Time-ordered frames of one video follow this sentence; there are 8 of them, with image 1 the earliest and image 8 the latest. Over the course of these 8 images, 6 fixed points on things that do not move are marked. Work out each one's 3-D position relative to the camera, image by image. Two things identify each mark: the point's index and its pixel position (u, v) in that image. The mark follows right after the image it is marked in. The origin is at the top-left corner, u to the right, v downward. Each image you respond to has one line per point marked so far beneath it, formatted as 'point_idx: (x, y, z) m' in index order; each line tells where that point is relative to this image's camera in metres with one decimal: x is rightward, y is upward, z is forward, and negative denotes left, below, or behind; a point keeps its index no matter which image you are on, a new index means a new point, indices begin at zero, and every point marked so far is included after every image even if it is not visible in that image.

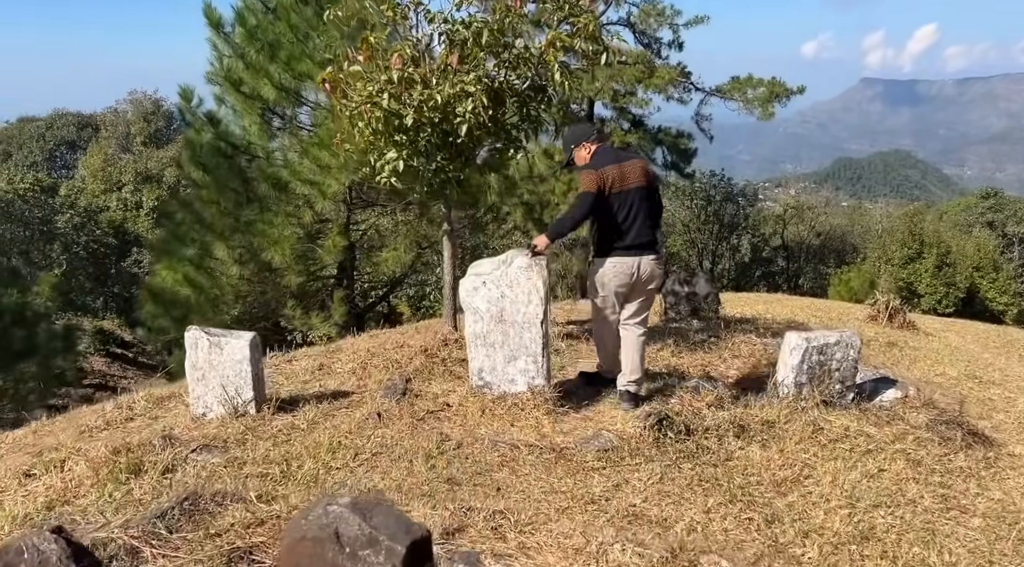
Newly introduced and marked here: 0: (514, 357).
0: (0.0, -0.4, +4.5) m
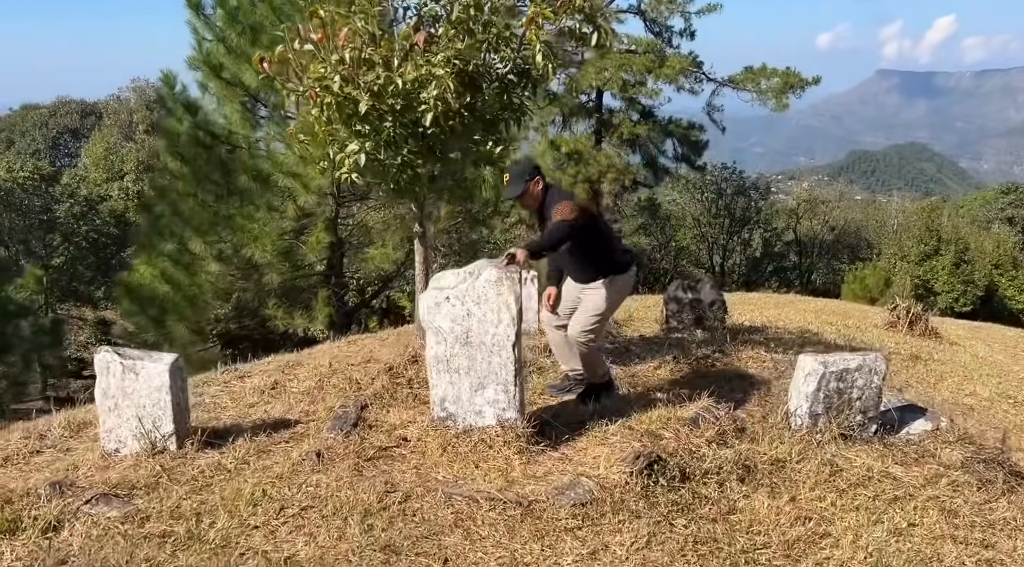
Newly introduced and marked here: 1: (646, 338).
0: (-0.2, -0.5, +3.9) m
1: (+1.3, -0.5, +7.1) m
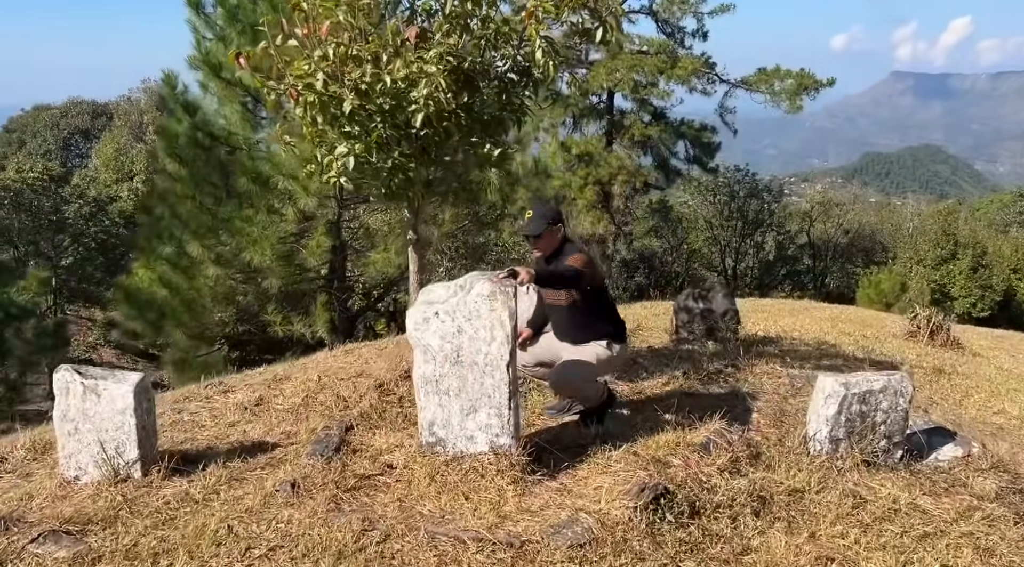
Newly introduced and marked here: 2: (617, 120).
0: (-0.2, -0.6, +3.6) m
1: (+1.3, -0.6, +6.8) m
2: (+2.4, +3.5, +16.4) m
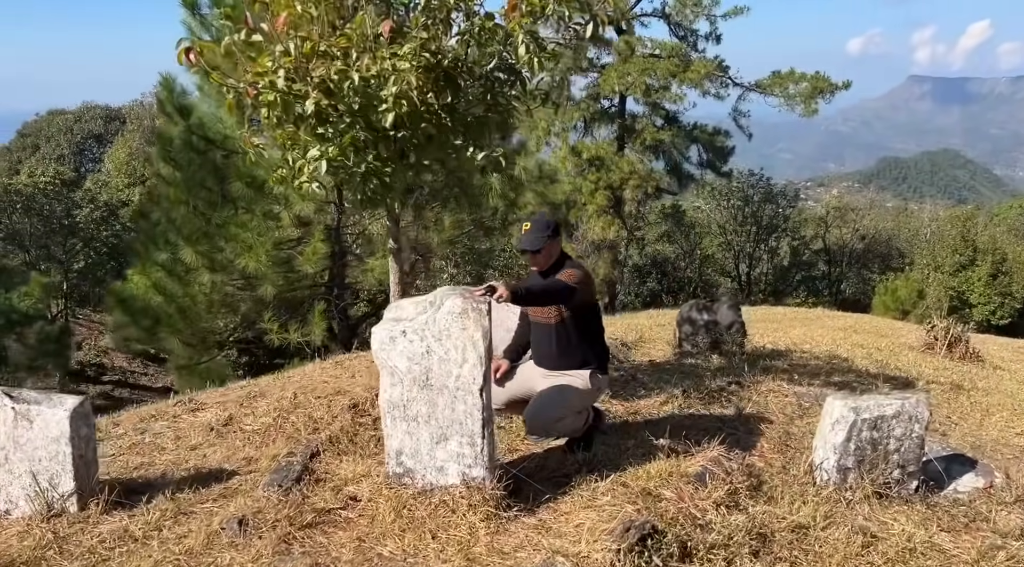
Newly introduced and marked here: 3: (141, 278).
0: (-0.3, -0.7, +3.3) m
1: (+1.2, -0.7, +6.4) m
2: (+2.5, +3.4, +16.1) m
3: (-5.1, +0.1, +10.4) m
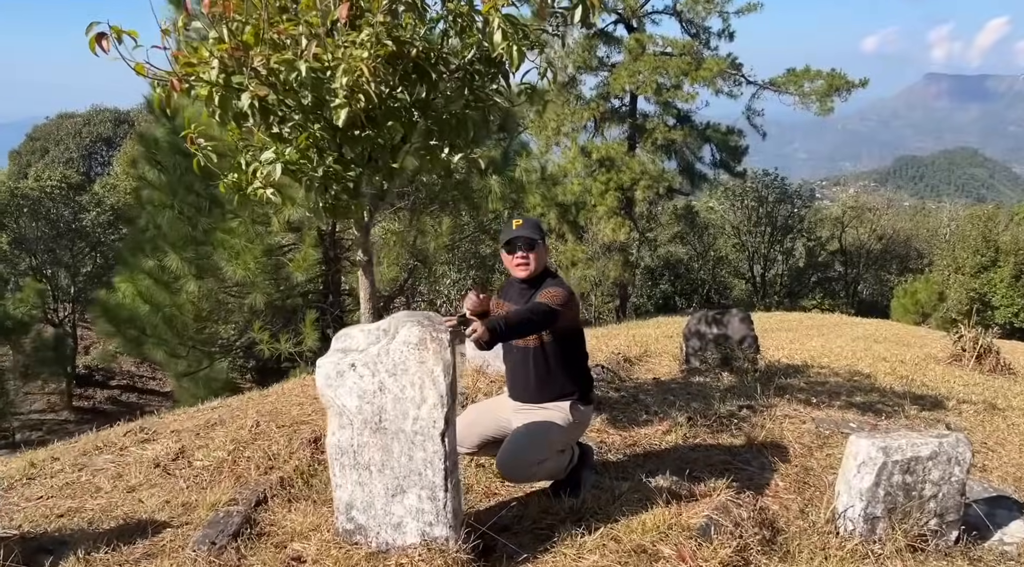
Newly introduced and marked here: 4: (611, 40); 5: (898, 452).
0: (-0.4, -0.8, +2.8) m
1: (+1.2, -0.8, +5.9) m
2: (+2.6, +3.3, +15.6) m
3: (-5.1, 0.0, +10.0) m
4: (+2.2, +4.9, +15.3) m
5: (+1.7, -0.7, +3.2) m
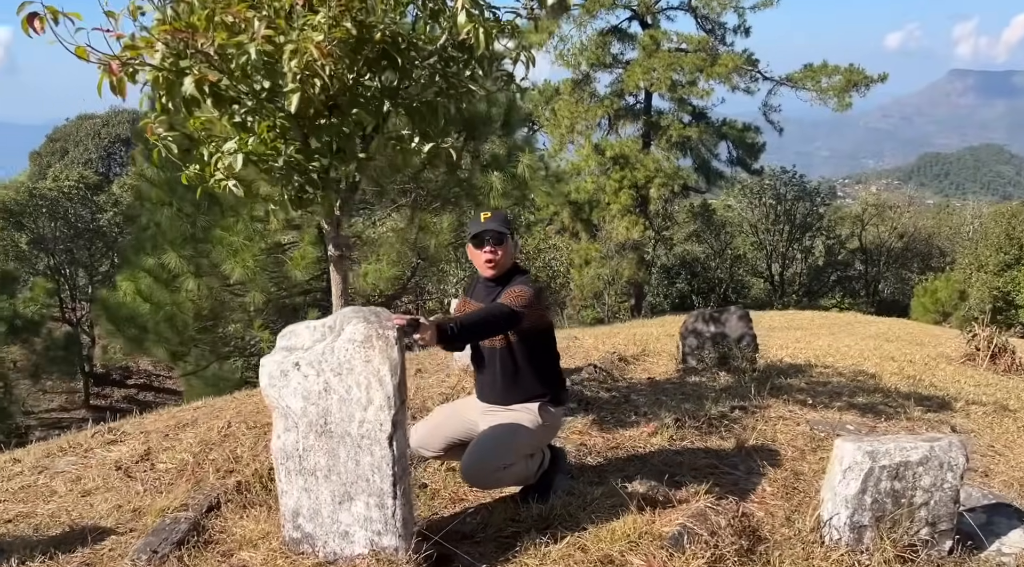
0: (-0.6, -0.7, +2.6) m
1: (+1.1, -0.8, +5.7) m
2: (+2.8, +3.3, +15.3) m
3: (-5.1, 0.0, +10.0) m
4: (+2.4, +4.9, +15.1) m
5: (+1.5, -0.7, +3.0) m
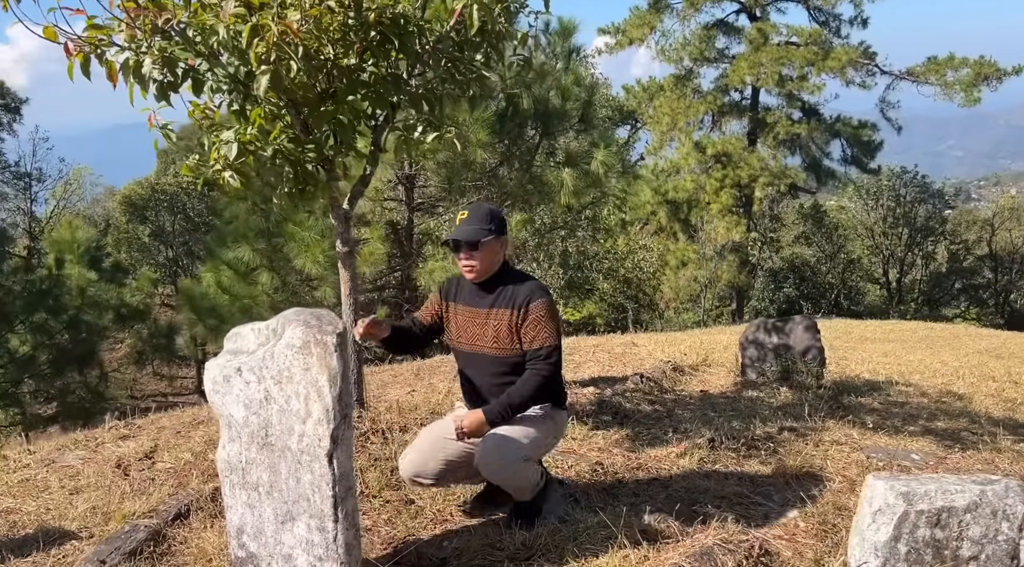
0: (-0.7, -0.7, +2.4) m
1: (+1.3, -0.8, +5.2) m
2: (+4.4, +3.2, +14.5) m
3: (-4.2, +0.1, +10.3) m
4: (+4.1, +4.8, +14.4) m
5: (+1.4, -0.7, +2.5) m
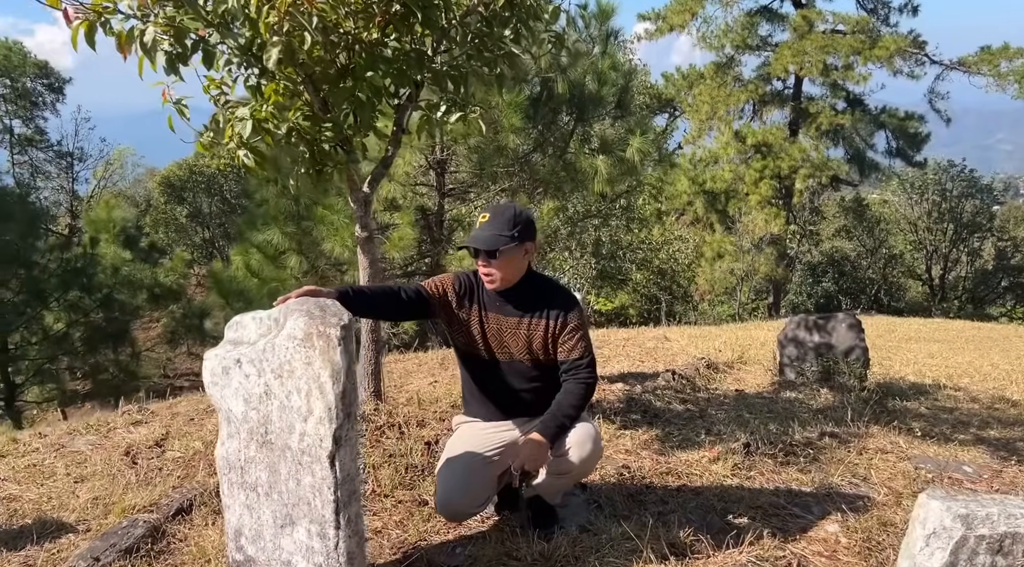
0: (-0.7, -0.7, +2.2) m
1: (+1.5, -0.8, +5.0) m
2: (+5.1, +3.4, +14.1) m
3: (-3.7, +0.3, +10.3) m
4: (+4.7, +5.0, +13.9) m
5: (+1.5, -0.7, +2.3) m
